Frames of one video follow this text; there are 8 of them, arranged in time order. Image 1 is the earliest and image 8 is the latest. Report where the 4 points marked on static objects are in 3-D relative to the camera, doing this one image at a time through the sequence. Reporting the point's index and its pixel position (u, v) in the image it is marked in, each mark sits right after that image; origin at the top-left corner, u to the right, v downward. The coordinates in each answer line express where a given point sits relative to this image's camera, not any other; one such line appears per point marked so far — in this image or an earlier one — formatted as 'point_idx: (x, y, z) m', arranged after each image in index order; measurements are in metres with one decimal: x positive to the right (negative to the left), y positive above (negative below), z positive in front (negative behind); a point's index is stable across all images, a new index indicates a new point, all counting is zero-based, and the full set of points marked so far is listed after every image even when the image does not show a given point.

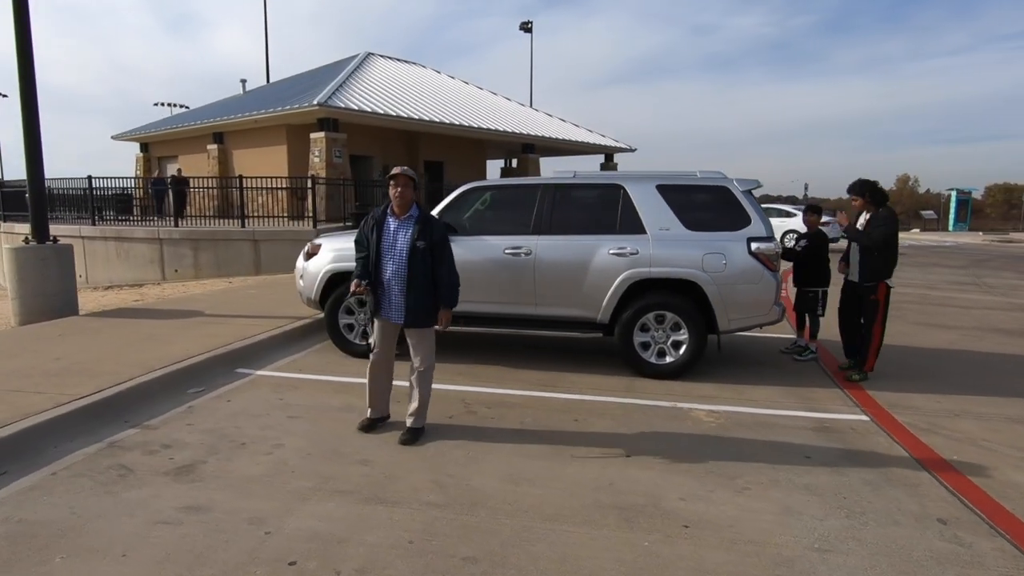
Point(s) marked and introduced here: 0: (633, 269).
0: (+1.3, +0.2, +6.4) m
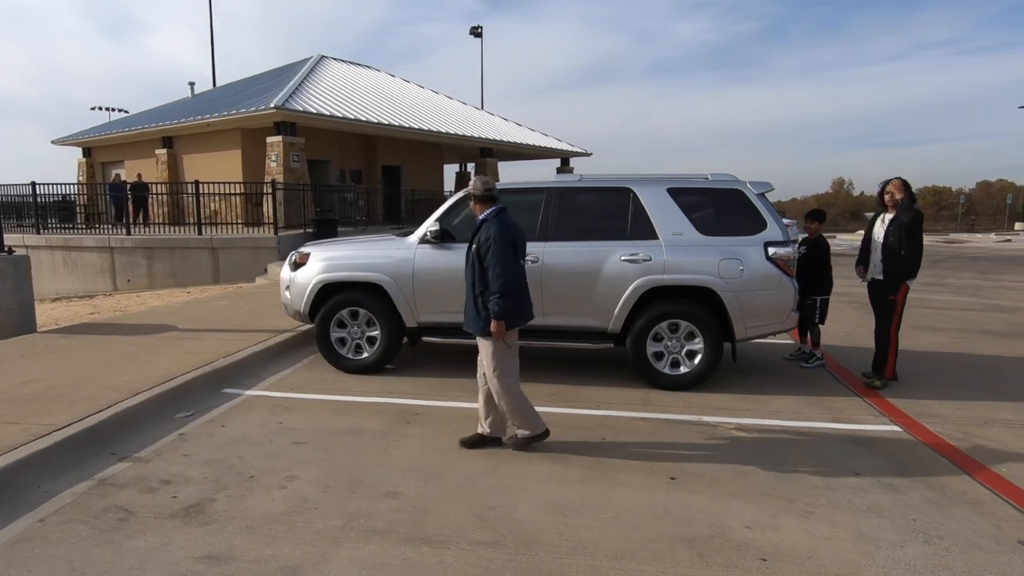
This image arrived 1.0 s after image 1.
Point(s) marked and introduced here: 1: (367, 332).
0: (+1.4, +0.1, +6.2) m
1: (-1.6, -0.5, +6.8) m
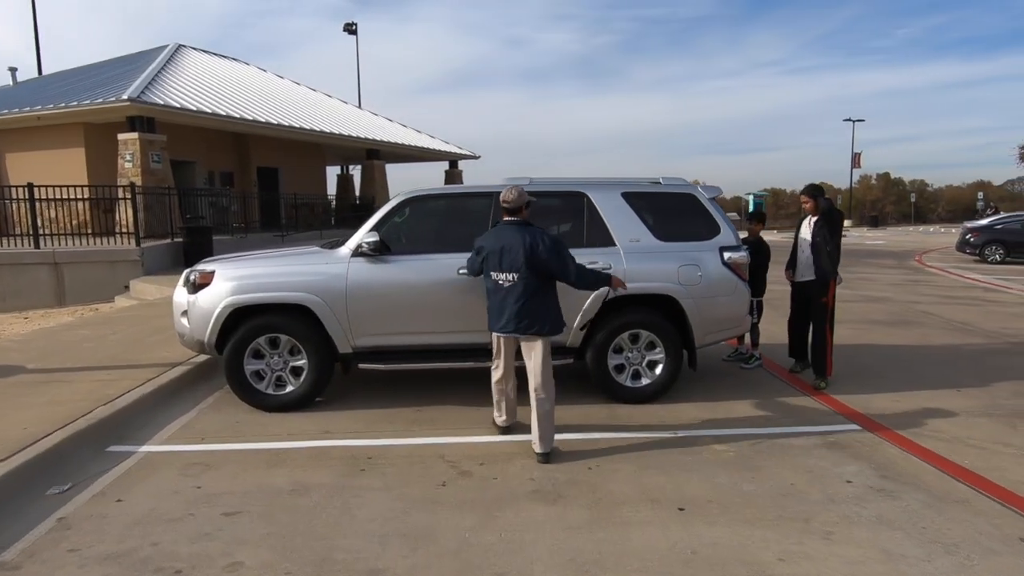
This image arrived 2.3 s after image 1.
0: (+0.9, 0.0, +5.8) m
1: (-2.1, -0.7, +5.8) m
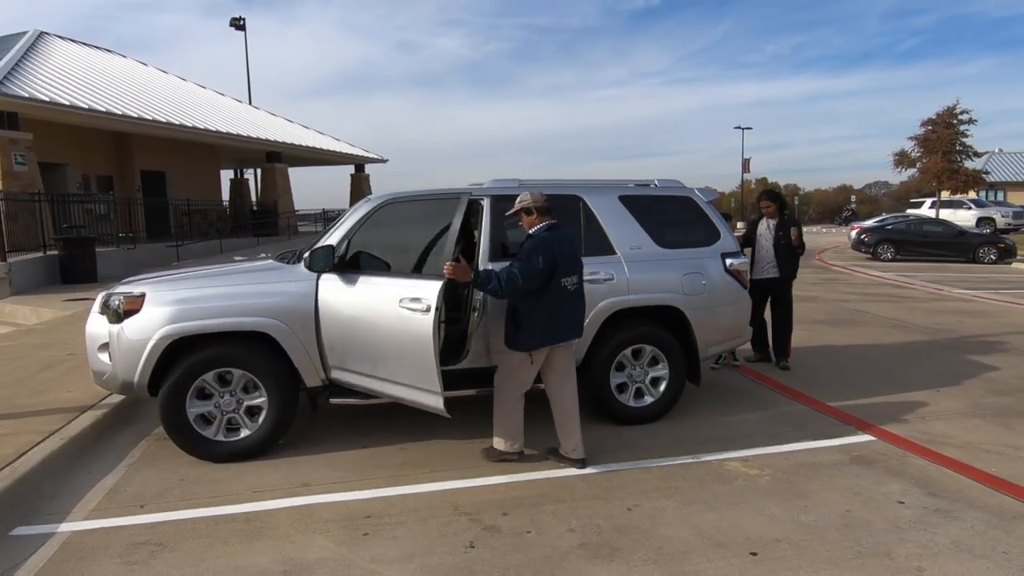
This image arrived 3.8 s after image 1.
0: (+0.8, -0.1, +5.3) m
1: (-2.1, -0.9, +4.8) m
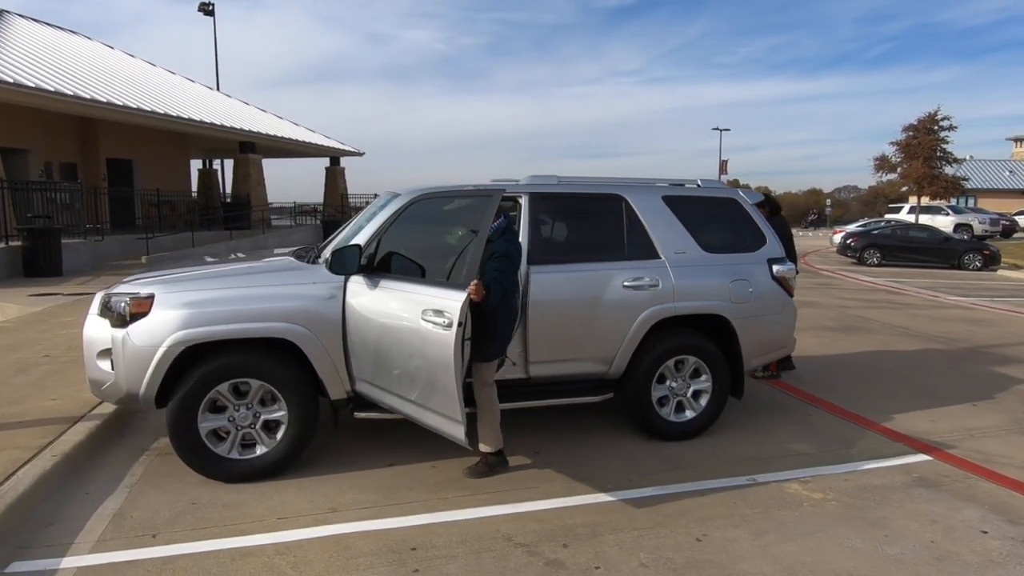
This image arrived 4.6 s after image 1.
0: (+1.2, -0.1, +5.0) m
1: (-1.7, -0.9, +4.4) m
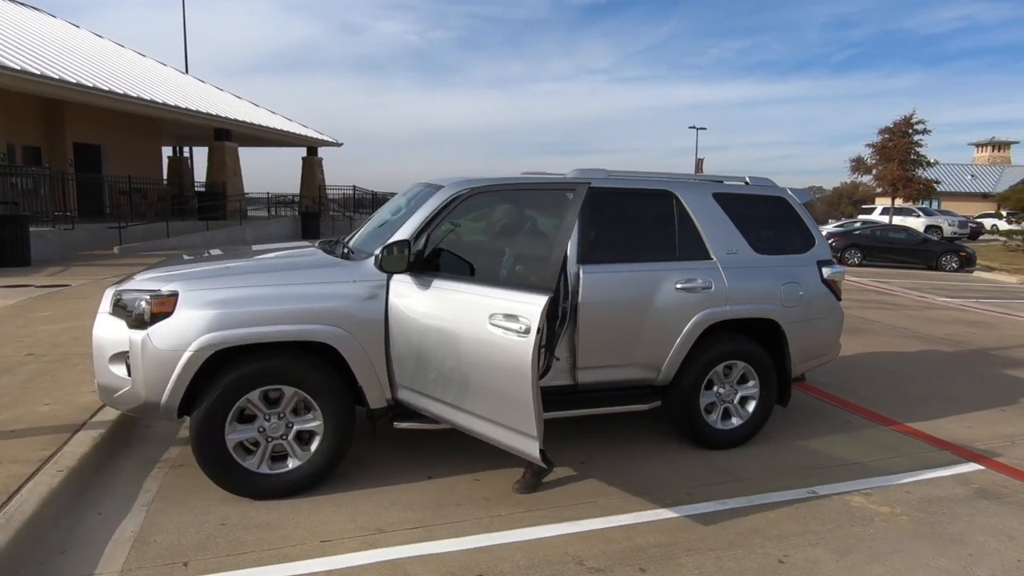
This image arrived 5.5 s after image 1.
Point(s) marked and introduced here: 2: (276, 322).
0: (+1.5, -0.1, +4.7) m
1: (-1.4, -0.9, +4.0) m
2: (-1.5, -0.2, +3.8) m
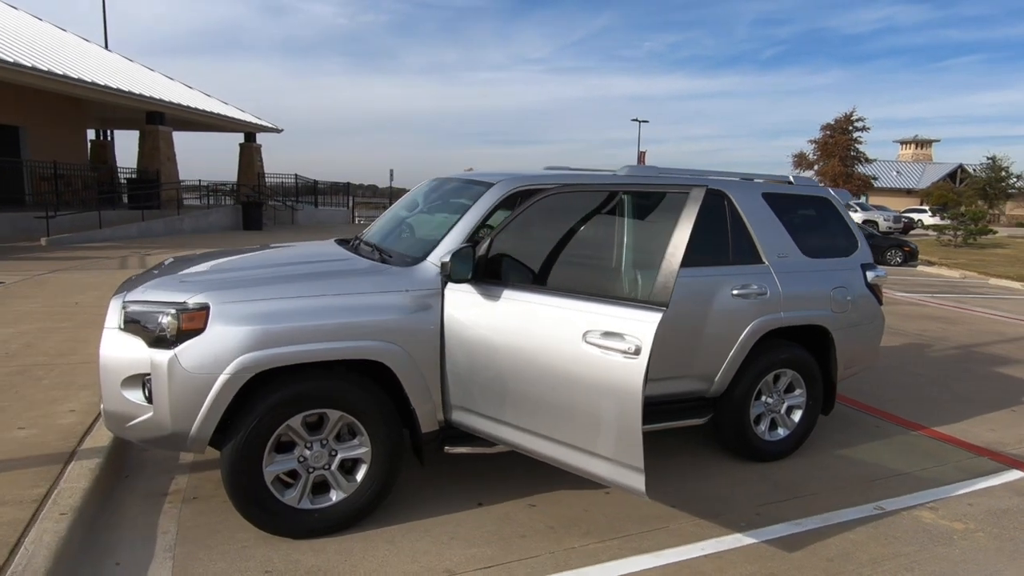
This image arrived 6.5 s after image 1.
0: (+1.8, -0.2, +4.5) m
1: (-1.0, -0.9, +3.5) m
2: (-1.0, -0.3, +3.4) m
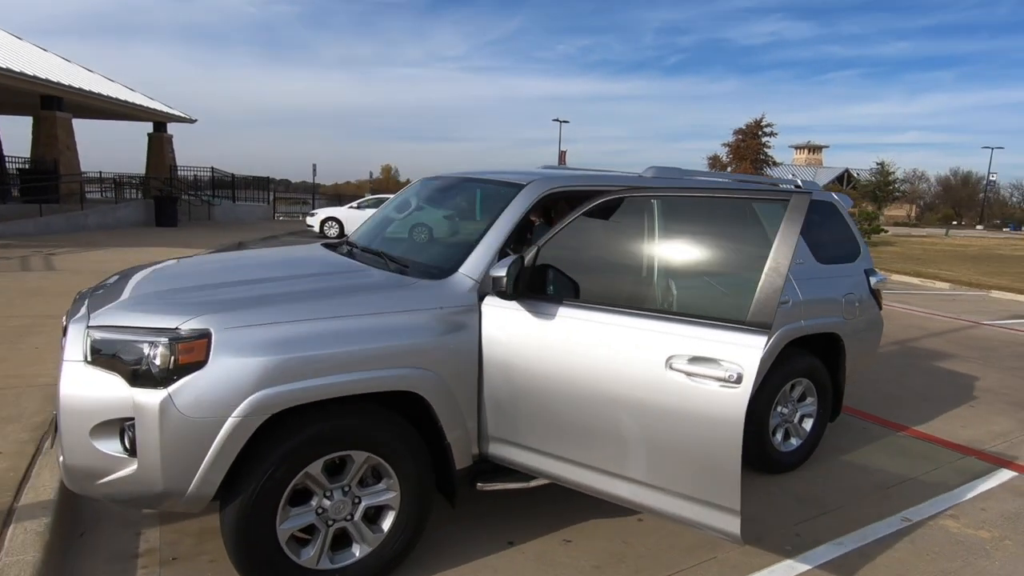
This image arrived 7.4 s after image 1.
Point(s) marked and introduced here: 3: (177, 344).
0: (+1.9, -0.3, +4.4) m
1: (-0.7, -1.0, +3.0) m
2: (-0.8, -0.4, +2.8) m
3: (-1.4, -0.2, +2.6) m
